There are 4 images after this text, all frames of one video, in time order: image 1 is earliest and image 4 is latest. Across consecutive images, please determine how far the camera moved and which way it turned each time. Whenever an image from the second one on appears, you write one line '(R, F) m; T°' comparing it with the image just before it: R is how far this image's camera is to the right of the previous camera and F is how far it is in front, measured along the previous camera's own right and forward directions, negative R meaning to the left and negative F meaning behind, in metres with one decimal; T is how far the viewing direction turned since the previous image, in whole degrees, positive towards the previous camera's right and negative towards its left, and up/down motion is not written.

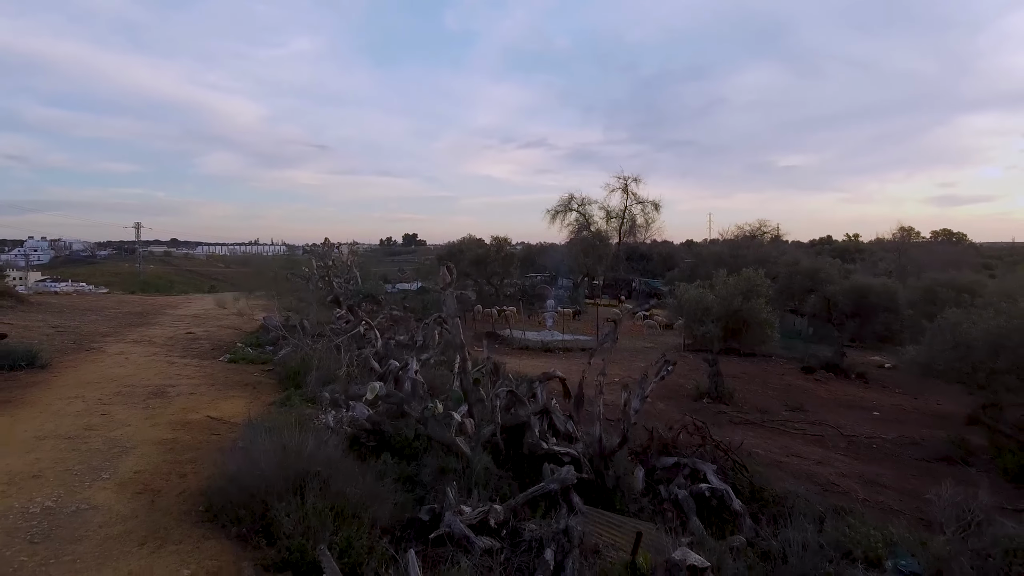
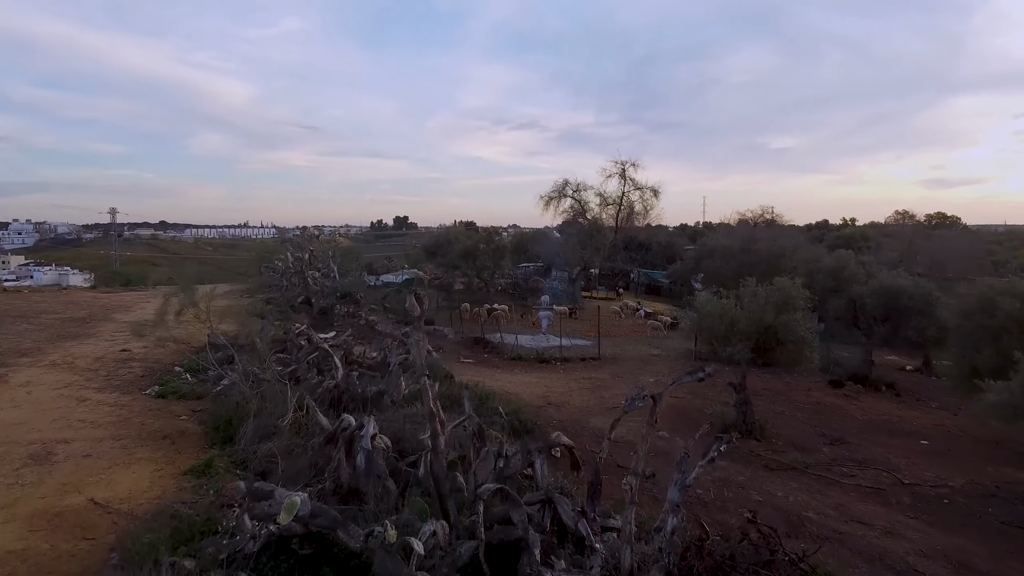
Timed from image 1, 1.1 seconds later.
(0.0, +1.8) m; +1°
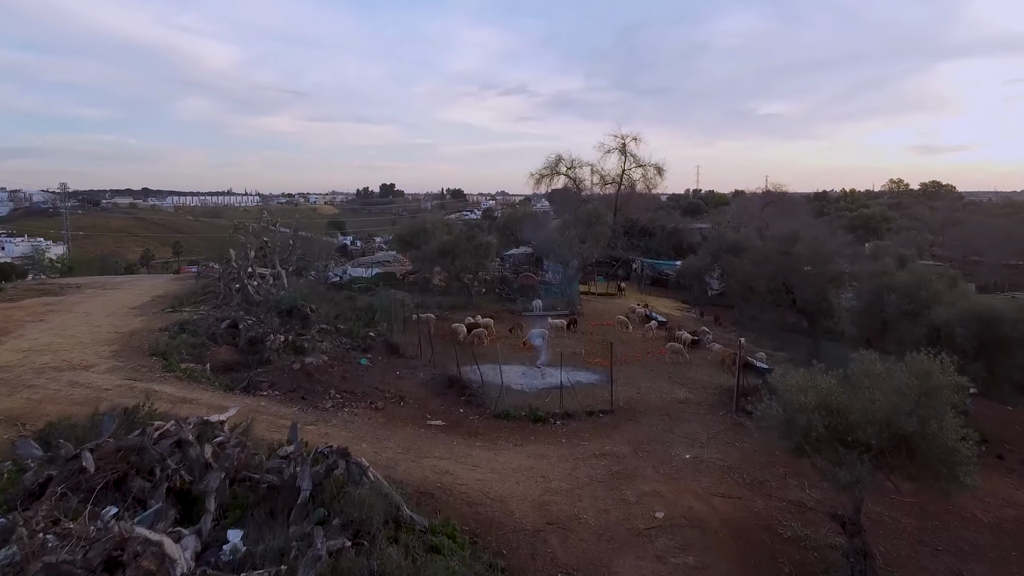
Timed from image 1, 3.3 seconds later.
(+0.1, +3.7) m; +1°
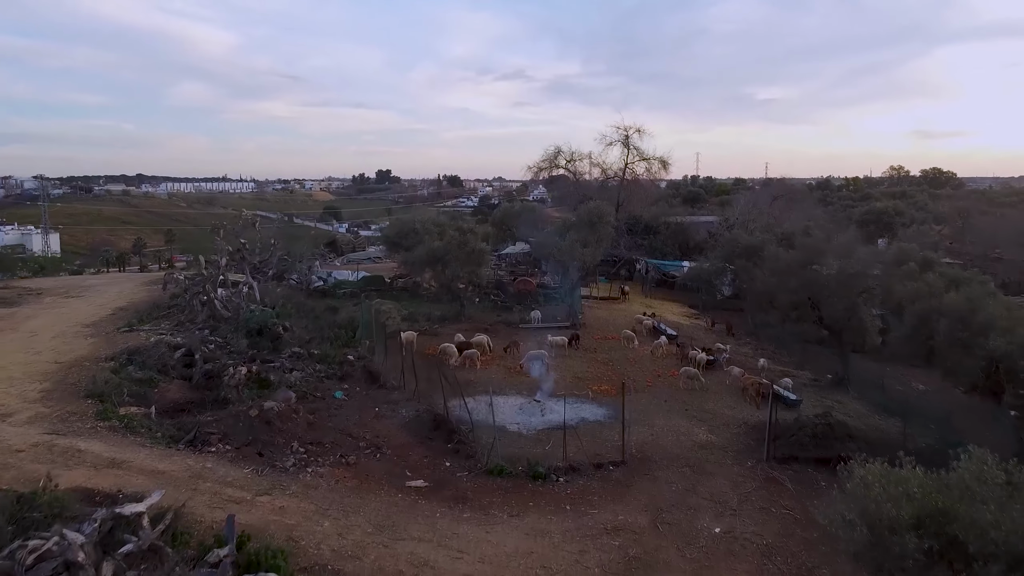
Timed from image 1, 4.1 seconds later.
(0.0, +1.7) m; 0°
